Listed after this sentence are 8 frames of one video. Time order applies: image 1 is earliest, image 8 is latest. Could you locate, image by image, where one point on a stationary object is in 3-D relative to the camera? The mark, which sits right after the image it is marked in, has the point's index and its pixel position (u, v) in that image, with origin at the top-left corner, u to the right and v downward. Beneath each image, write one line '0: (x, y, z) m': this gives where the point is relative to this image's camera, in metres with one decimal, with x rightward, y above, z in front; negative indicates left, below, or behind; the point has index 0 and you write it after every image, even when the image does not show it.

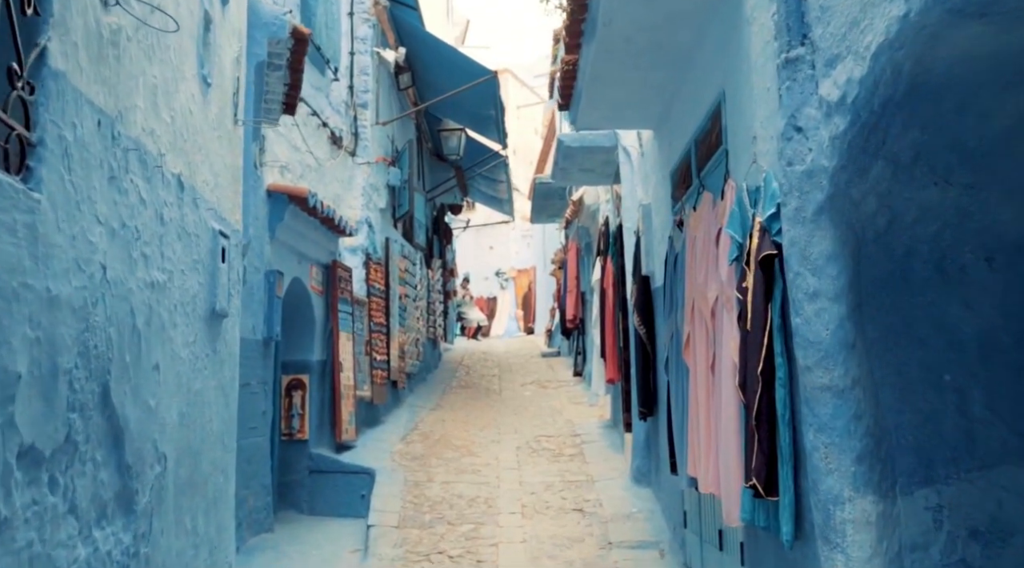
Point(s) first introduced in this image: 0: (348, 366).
0: (-1.7, -0.8, +9.4) m
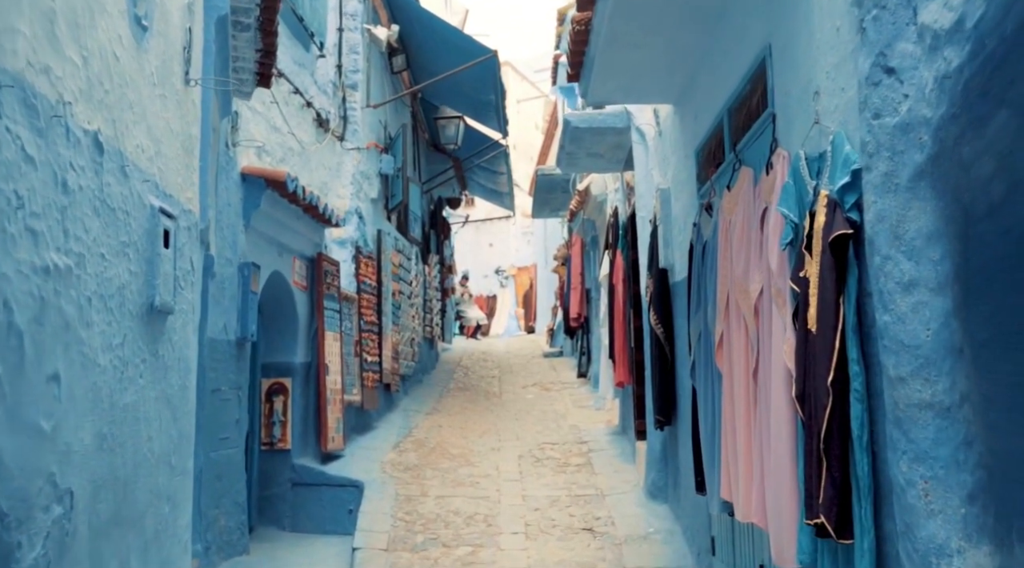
0: (-1.7, -0.8, +8.6) m
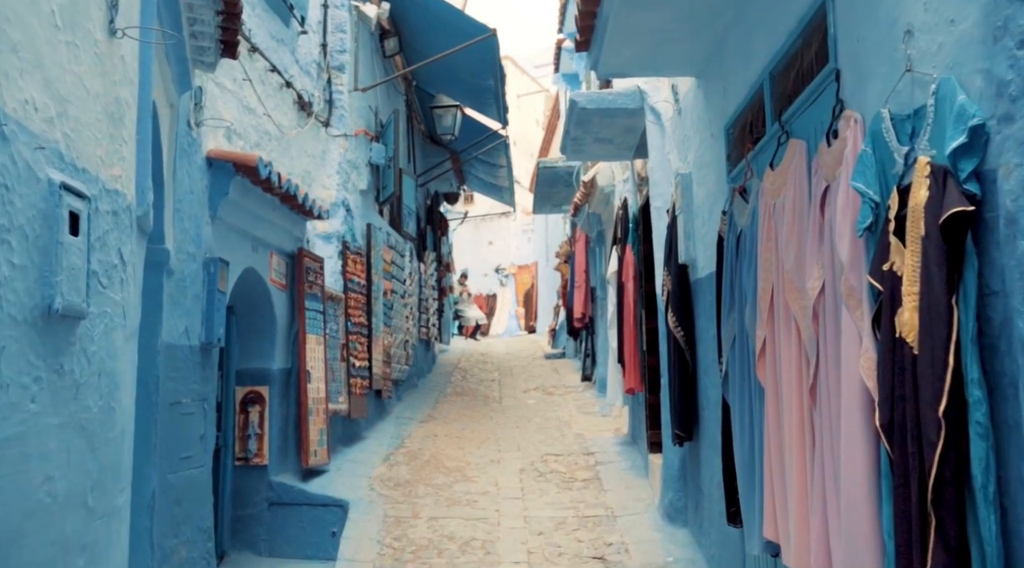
0: (-1.7, -0.8, +7.8) m
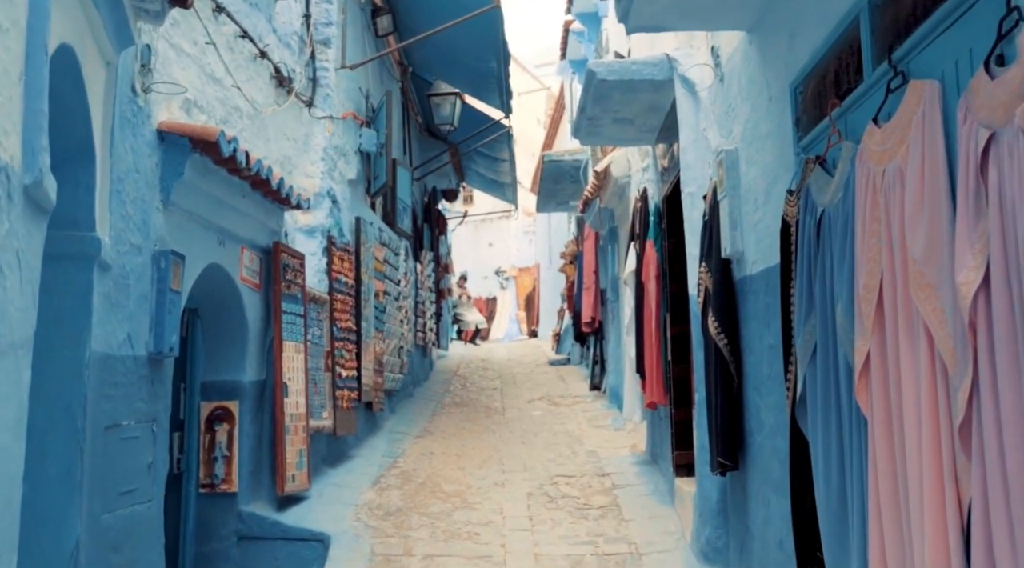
0: (-1.6, -0.8, +6.9) m
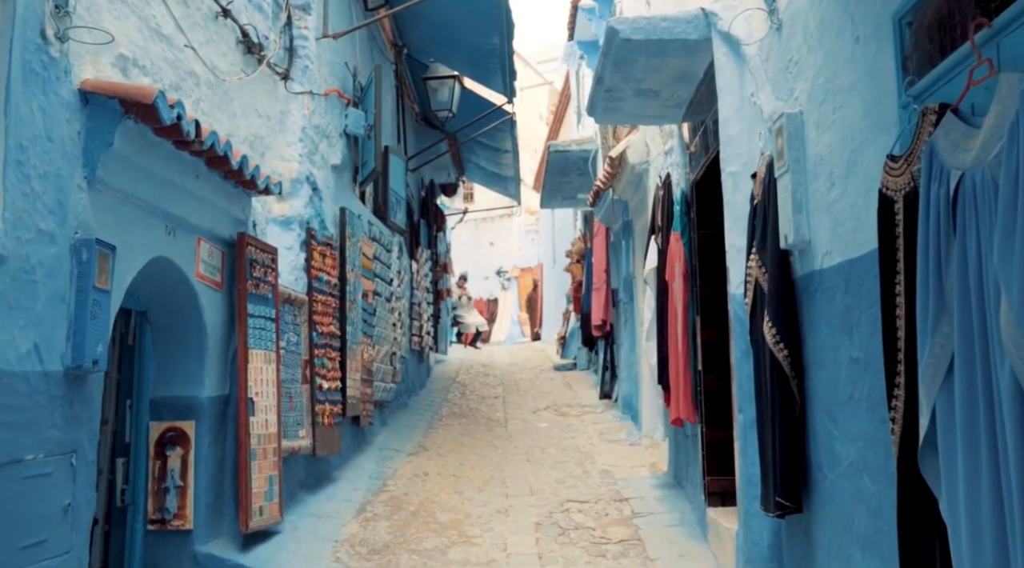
0: (-1.6, -0.8, +5.9) m
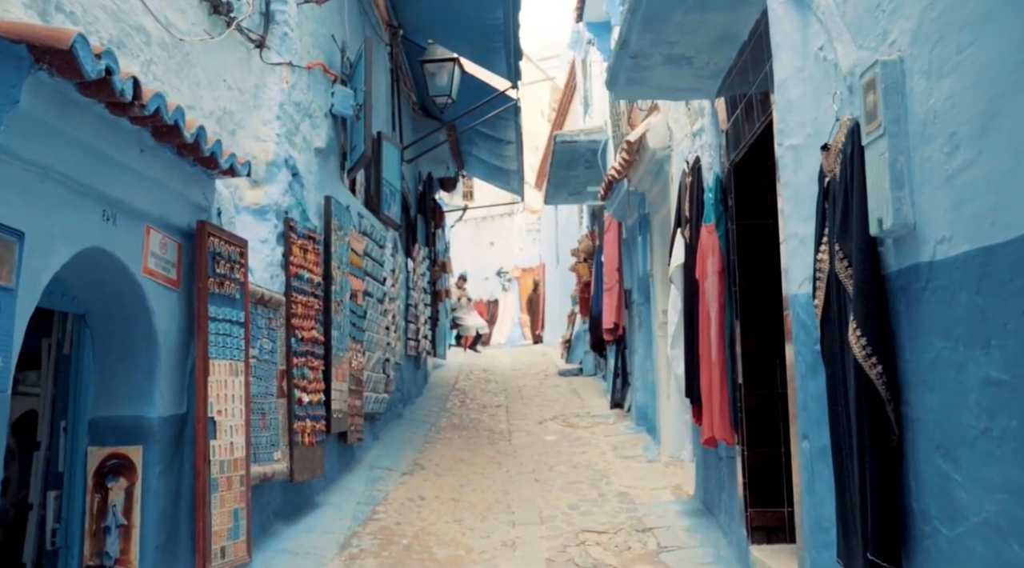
0: (-1.5, -0.8, +5.0) m
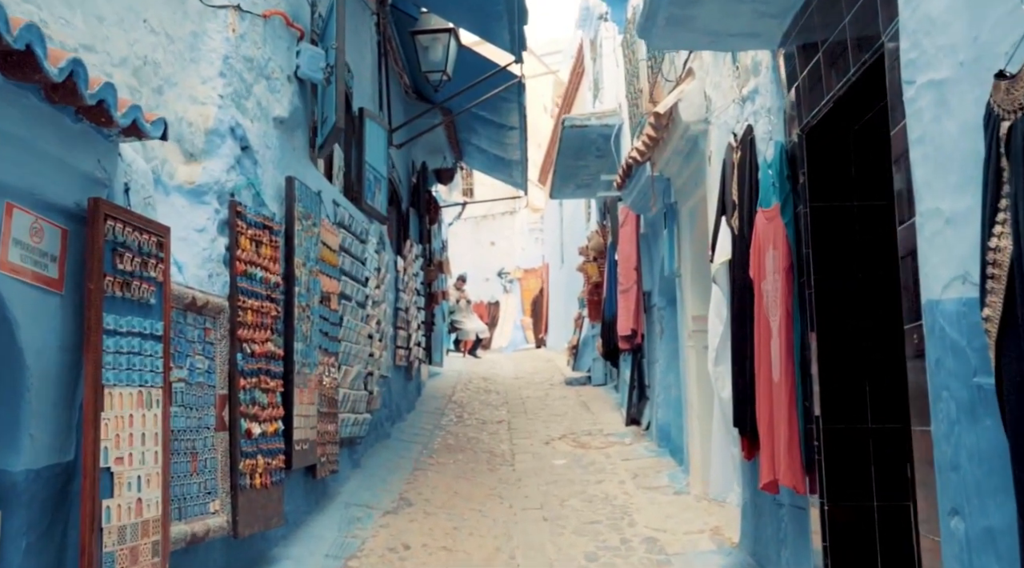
0: (-1.5, -0.8, +3.7) m
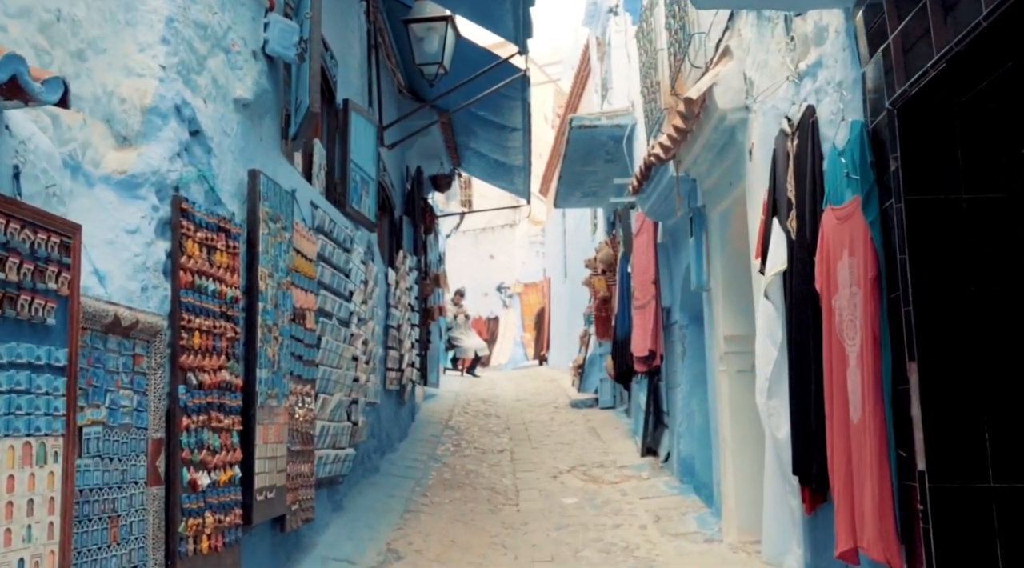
0: (-1.4, -0.8, +2.8) m
